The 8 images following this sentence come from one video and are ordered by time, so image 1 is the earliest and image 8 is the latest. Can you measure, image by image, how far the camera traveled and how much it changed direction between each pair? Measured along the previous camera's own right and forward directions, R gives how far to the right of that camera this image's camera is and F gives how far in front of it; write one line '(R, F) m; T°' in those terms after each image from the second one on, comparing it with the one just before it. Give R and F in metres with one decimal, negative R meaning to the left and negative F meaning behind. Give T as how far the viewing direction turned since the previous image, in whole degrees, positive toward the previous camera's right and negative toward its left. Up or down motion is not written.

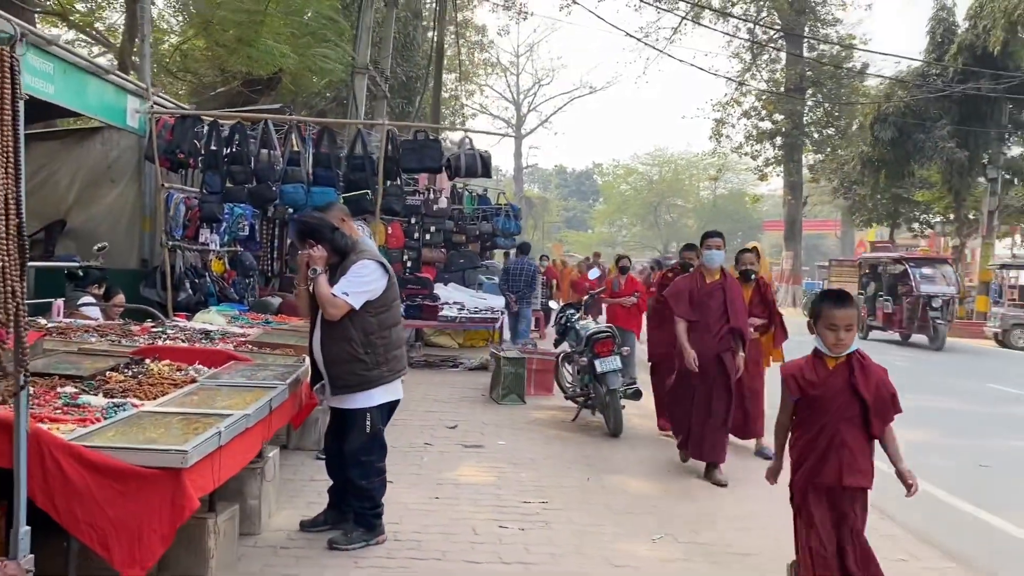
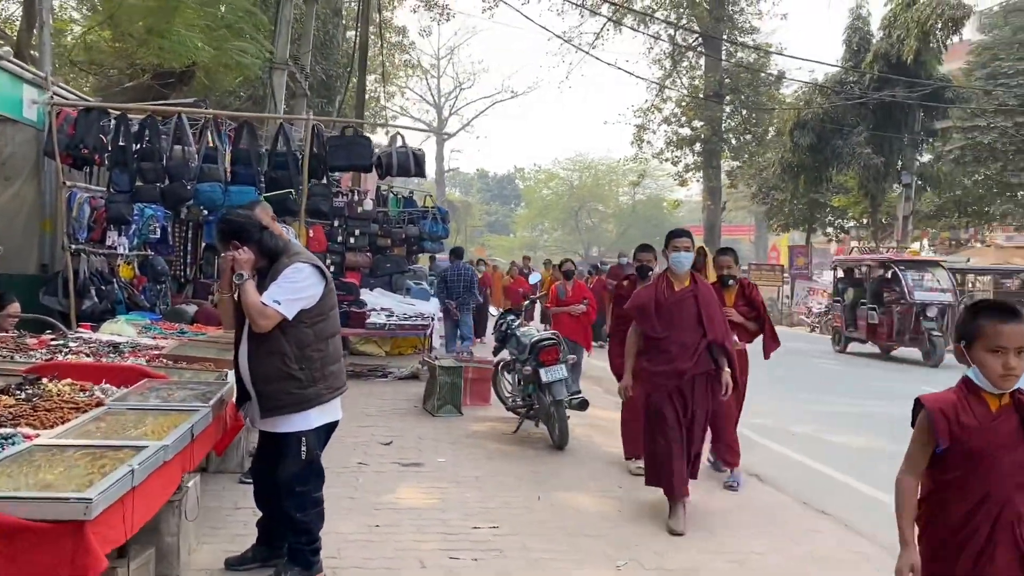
(-0.1, +0.4) m; +5°
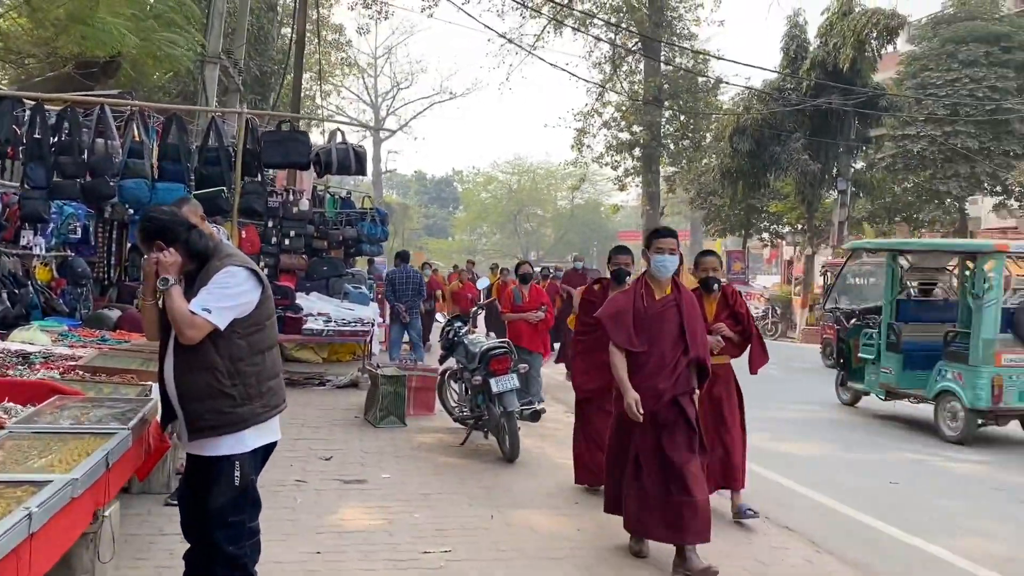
(-0.1, +0.3) m; +4°
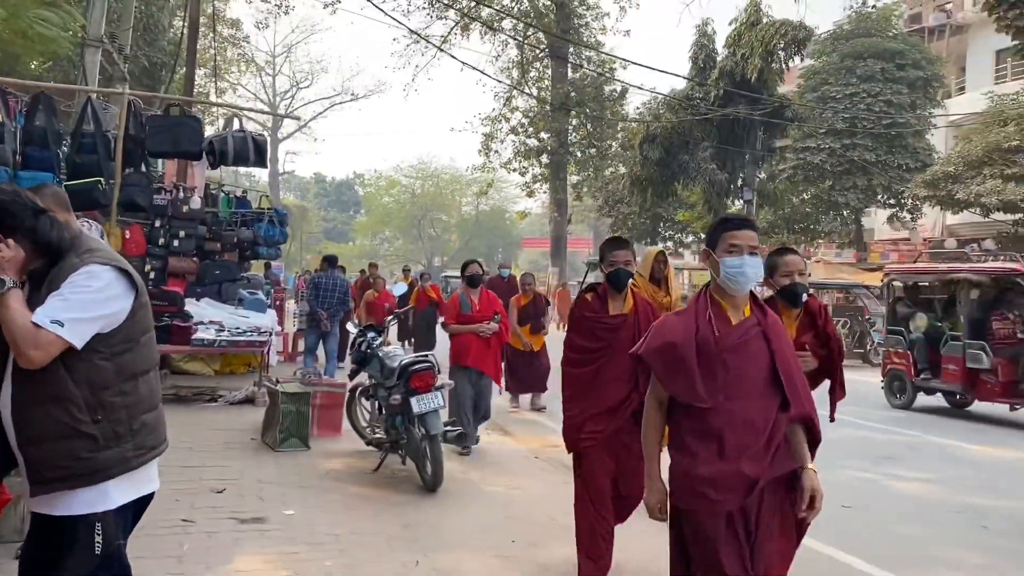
(-0.1, +0.7) m; +6°
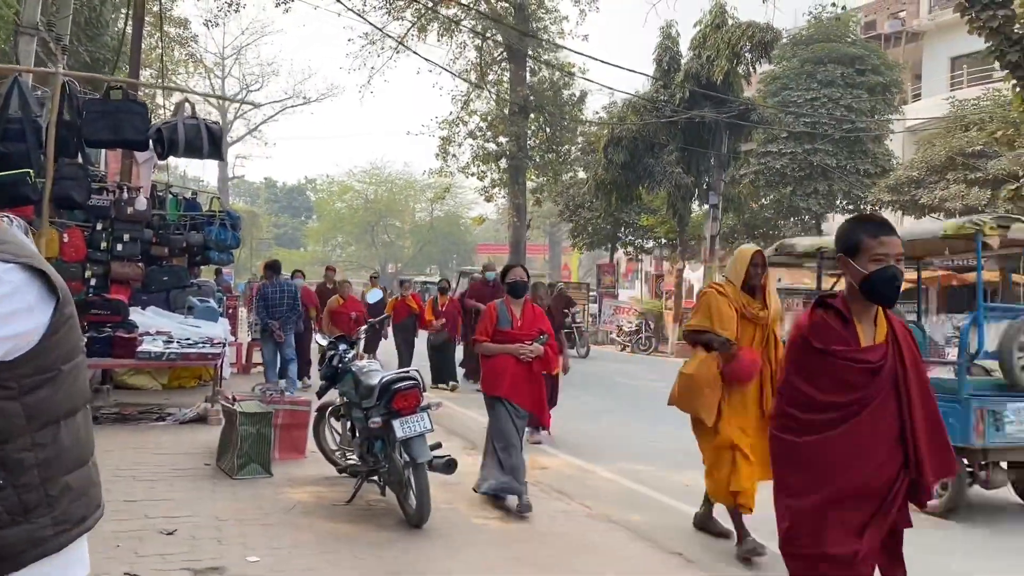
(-0.2, +0.7) m; +3°
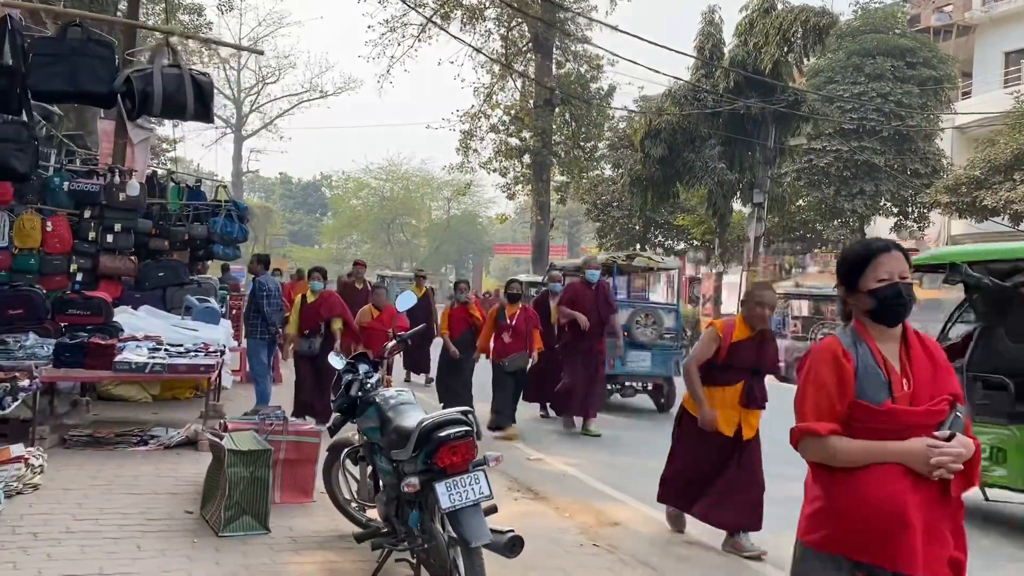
(-0.3, +1.4) m; -1°
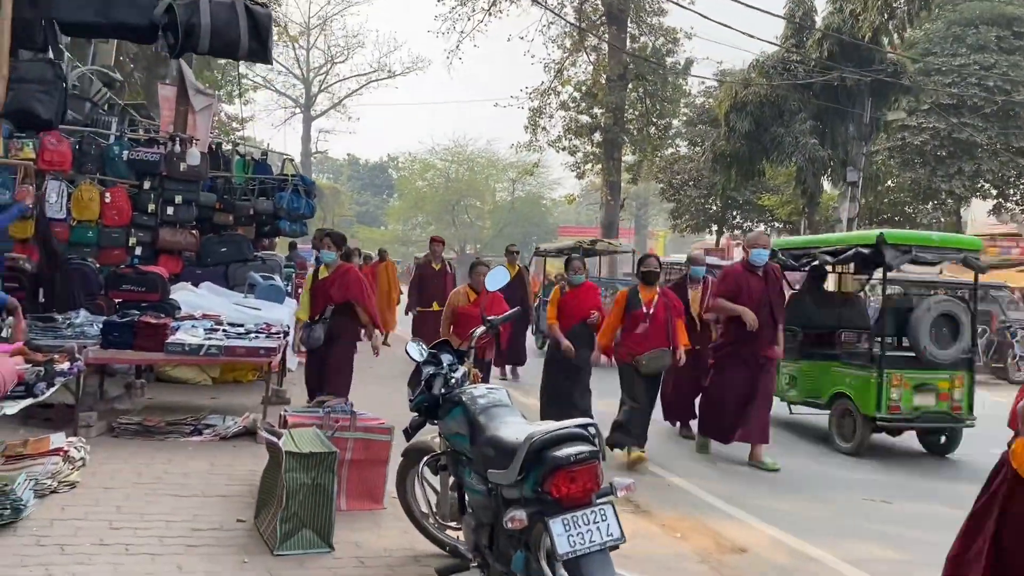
(-0.2, +0.8) m; -4°
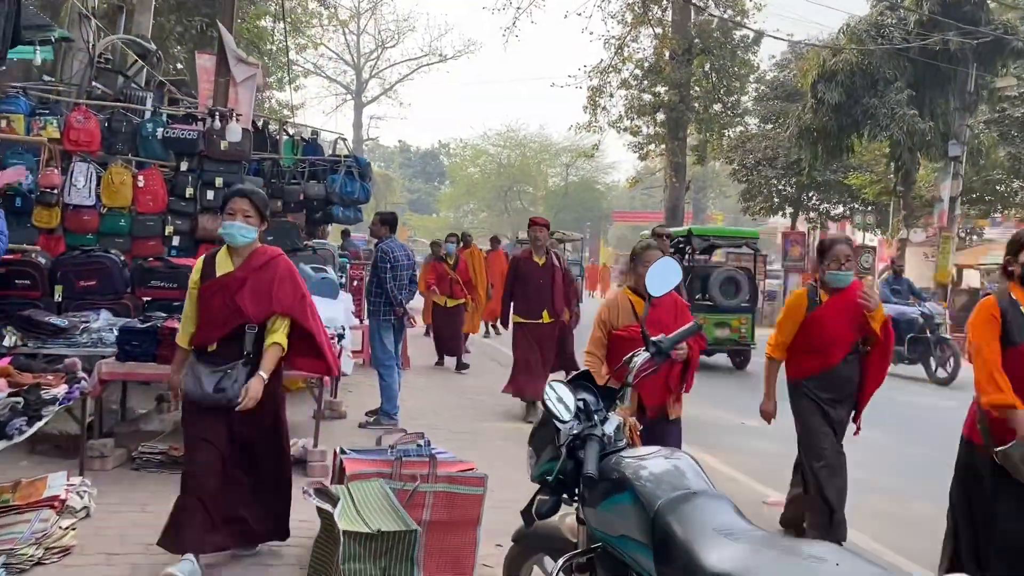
(-0.3, +1.3) m; -3°
